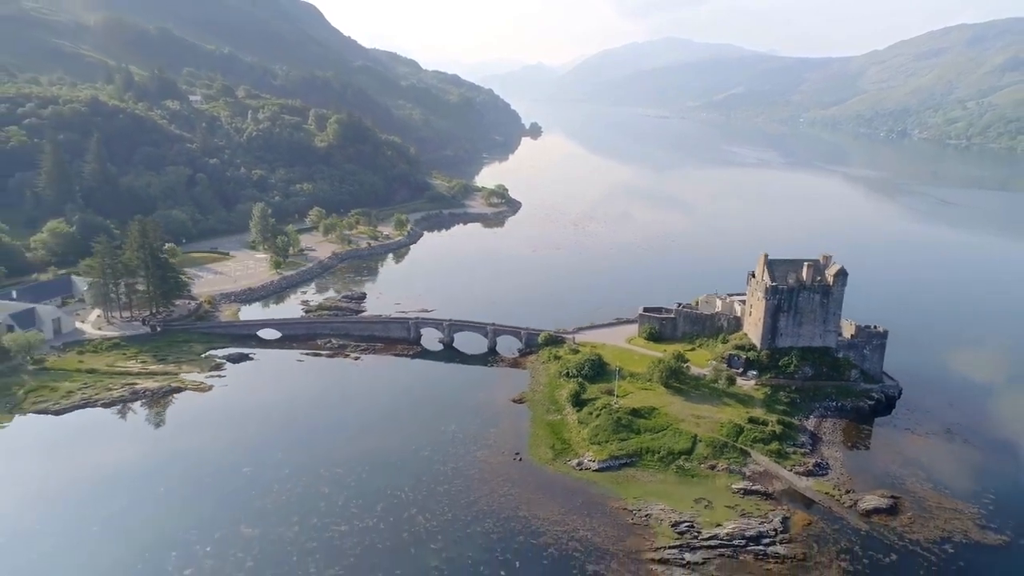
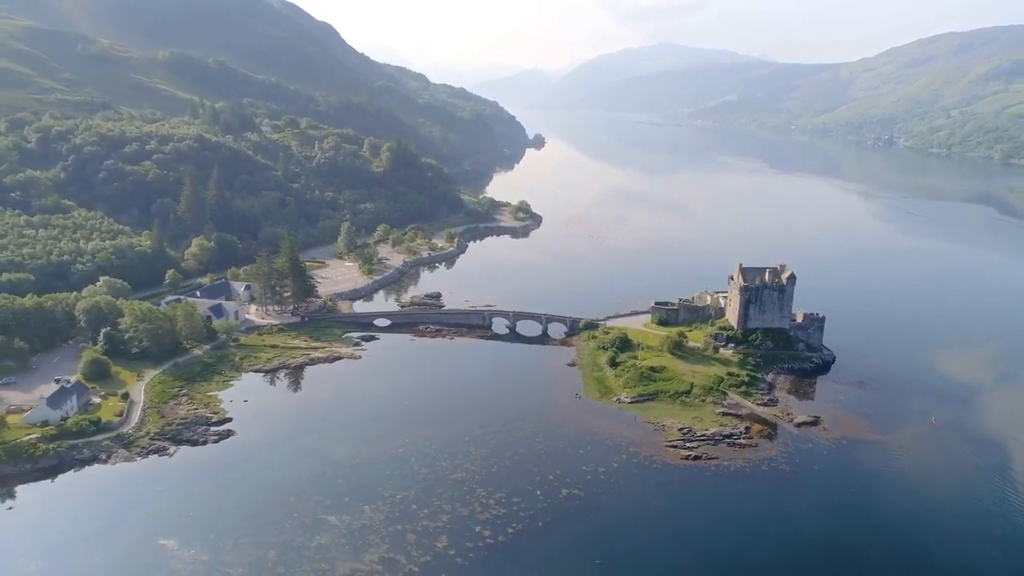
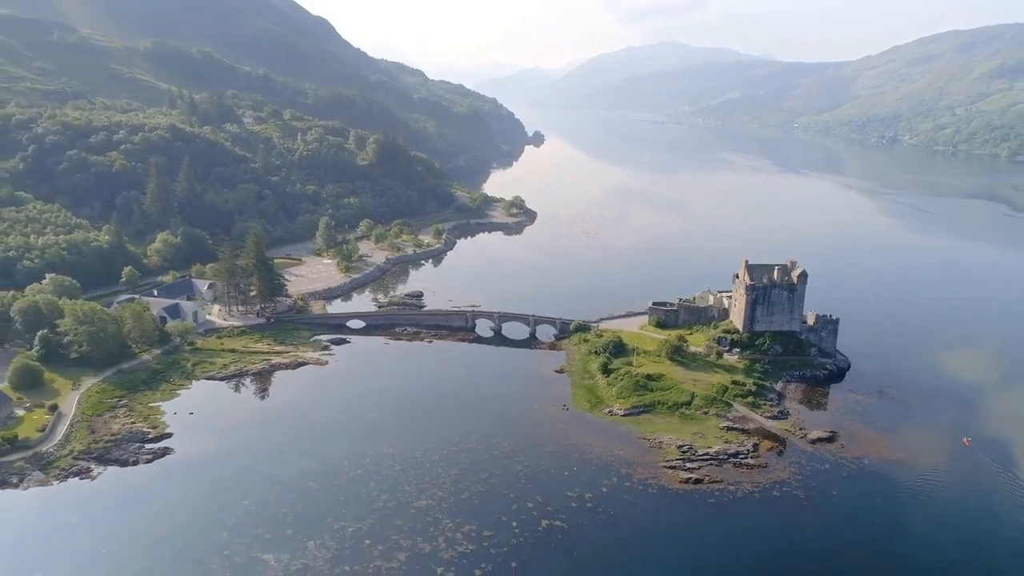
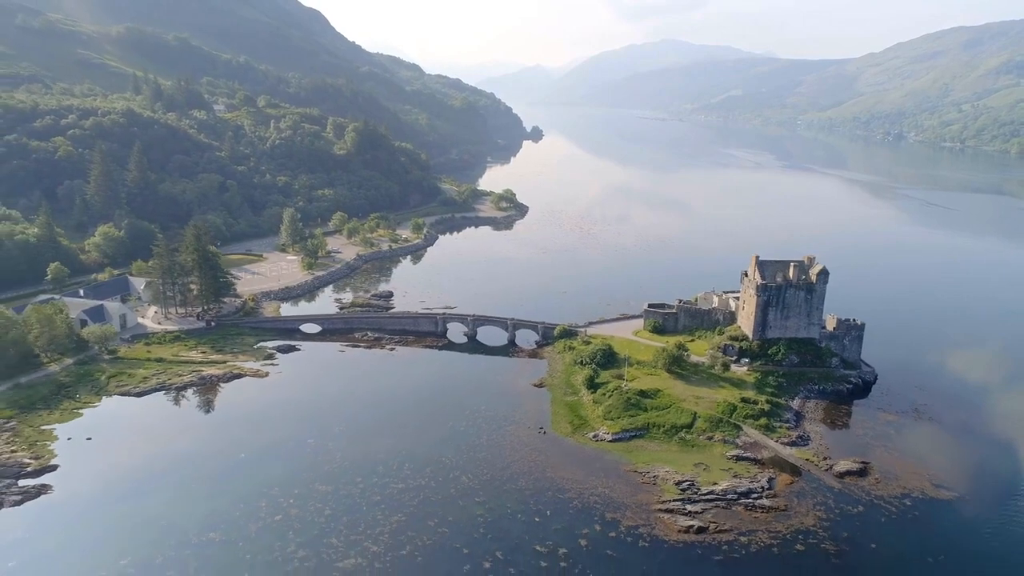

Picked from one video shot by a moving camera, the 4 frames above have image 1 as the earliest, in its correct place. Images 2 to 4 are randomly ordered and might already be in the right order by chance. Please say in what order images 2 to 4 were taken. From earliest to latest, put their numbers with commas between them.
4, 3, 2
